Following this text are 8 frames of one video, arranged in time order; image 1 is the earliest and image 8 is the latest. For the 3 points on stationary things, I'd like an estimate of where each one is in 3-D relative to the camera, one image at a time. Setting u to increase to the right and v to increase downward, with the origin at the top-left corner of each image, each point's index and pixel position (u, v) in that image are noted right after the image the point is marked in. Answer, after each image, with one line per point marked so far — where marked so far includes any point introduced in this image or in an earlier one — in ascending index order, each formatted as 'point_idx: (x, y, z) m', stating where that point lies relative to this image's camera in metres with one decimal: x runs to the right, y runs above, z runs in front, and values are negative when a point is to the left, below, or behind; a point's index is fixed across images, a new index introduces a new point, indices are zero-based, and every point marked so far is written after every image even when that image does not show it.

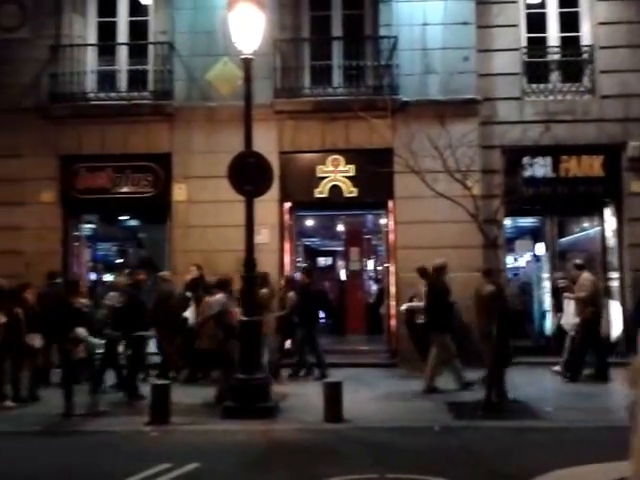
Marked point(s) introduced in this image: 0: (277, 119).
0: (-1.1, +3.1, +17.2) m
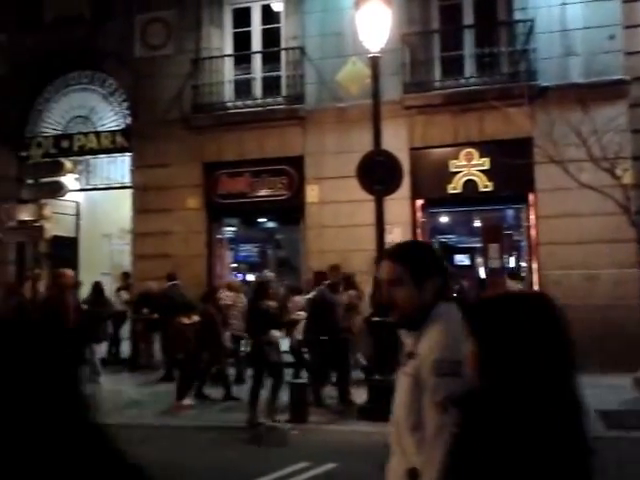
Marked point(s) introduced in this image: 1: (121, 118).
0: (+2.2, +3.1, +16.9) m
1: (-5.1, +3.1, +17.3) m
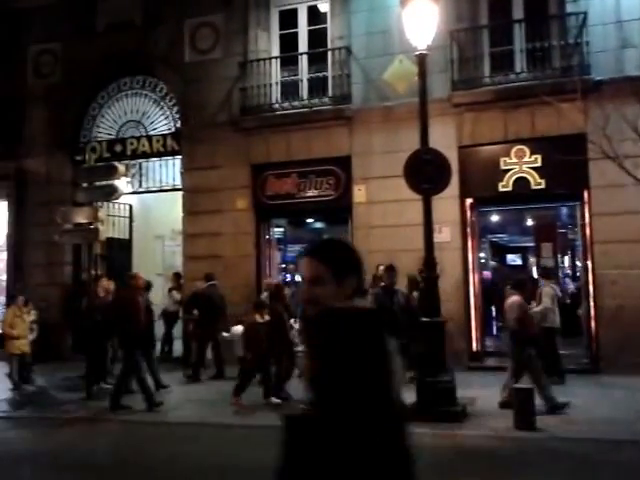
0: (+3.3, +3.1, +16.7) m
1: (-3.9, +3.1, +17.7) m
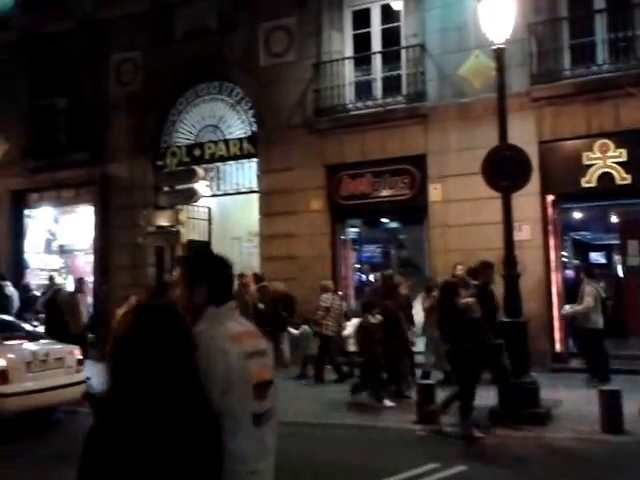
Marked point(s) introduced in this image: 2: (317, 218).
0: (+5.2, +3.2, +16.2) m
1: (-1.9, +3.1, +18.0) m
2: (-0.1, +0.6, +17.3) m
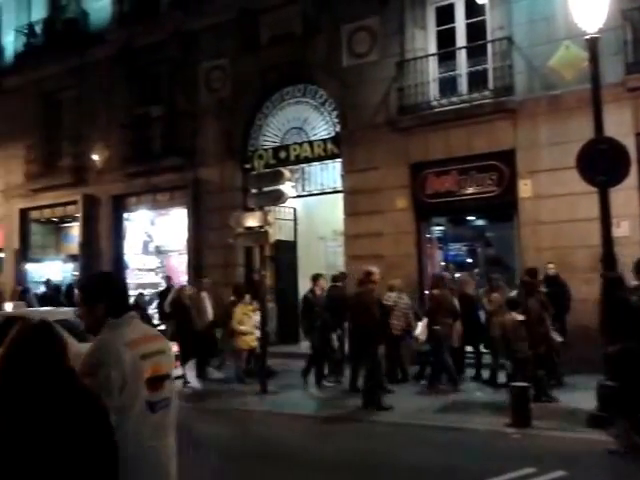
0: (+7.1, +3.3, +15.5) m
1: (+0.3, +3.1, +18.2) m
2: (+2.1, +0.6, +17.3) m
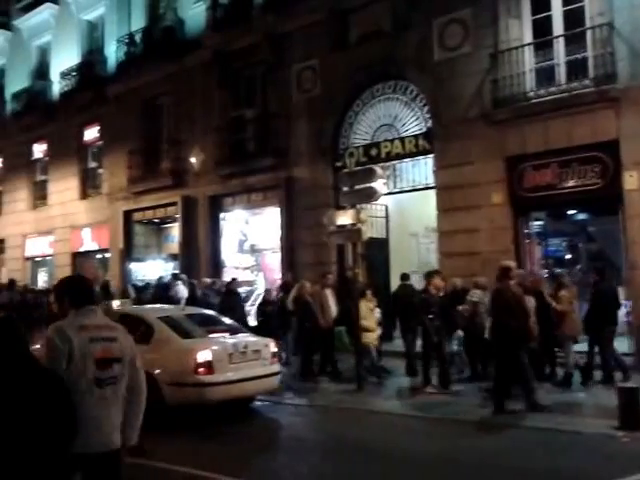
0: (+9.1, +3.4, +14.4) m
1: (+2.7, +3.2, +18.0) m
2: (+4.4, +0.7, +16.9) m
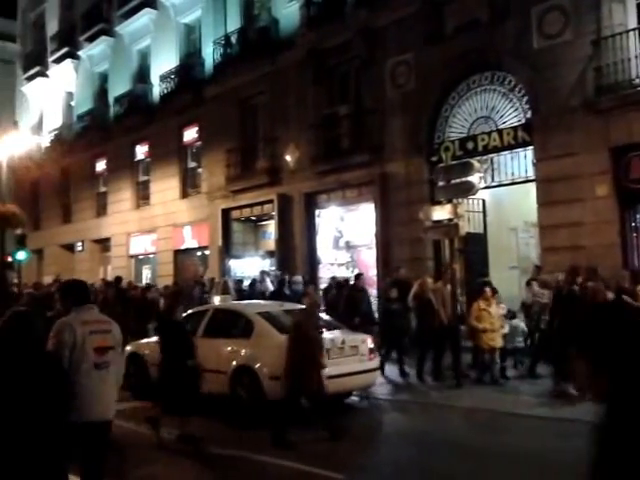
0: (+11.2, +3.6, +13.3) m
1: (+5.2, +3.3, +17.6) m
2: (+6.8, +0.8, +16.2) m
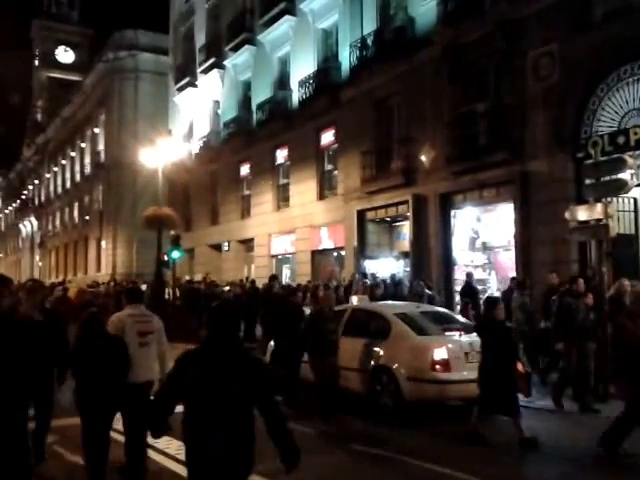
0: (+13.4, +3.5, +10.6) m
1: (+8.6, +3.3, +16.1) m
2: (+9.8, +0.8, +14.5) m
